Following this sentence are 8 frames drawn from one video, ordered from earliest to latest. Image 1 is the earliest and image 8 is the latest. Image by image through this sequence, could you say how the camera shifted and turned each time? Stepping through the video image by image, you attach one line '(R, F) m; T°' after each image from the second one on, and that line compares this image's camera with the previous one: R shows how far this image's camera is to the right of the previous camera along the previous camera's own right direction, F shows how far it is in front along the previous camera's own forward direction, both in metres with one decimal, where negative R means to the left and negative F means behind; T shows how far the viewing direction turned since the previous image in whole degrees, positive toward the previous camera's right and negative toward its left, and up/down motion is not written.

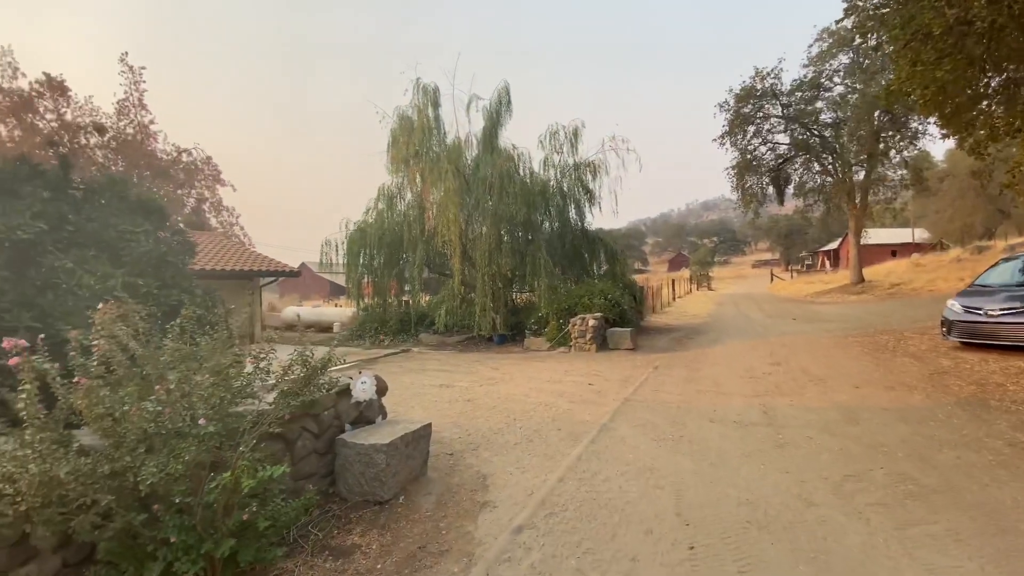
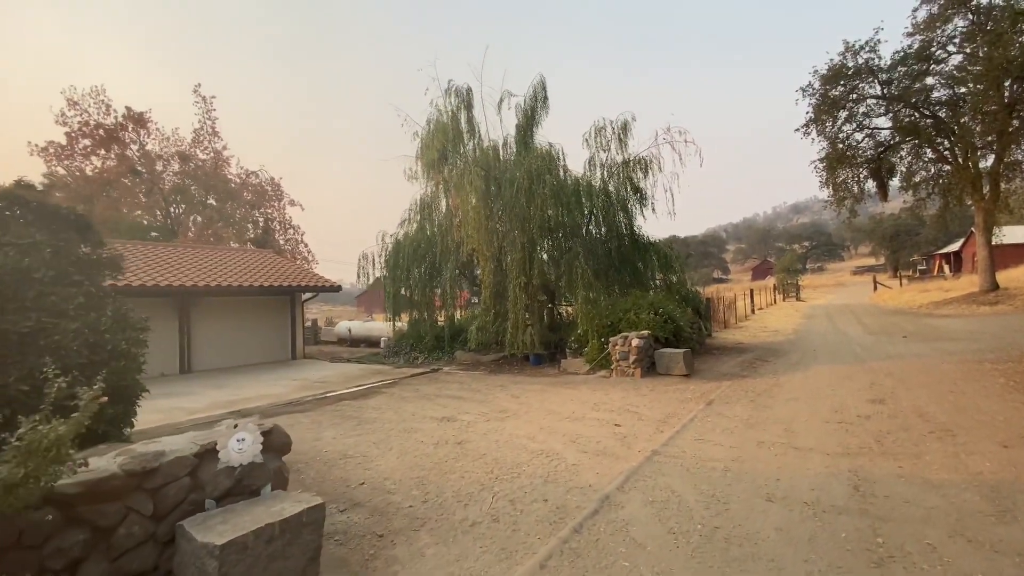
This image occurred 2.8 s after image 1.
(+1.1, +1.7) m; -9°
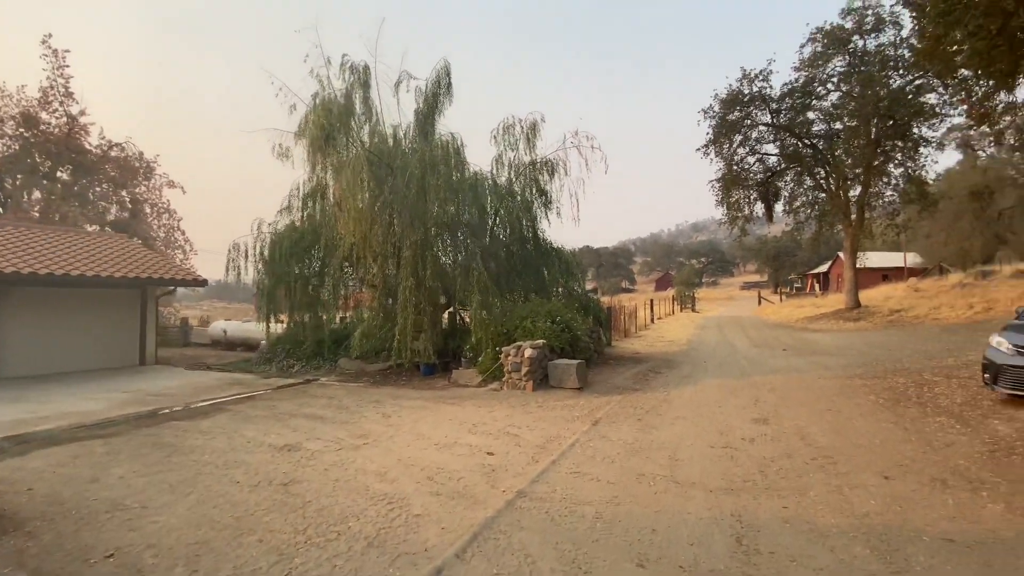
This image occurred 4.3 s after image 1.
(+0.8, +1.1) m; +10°
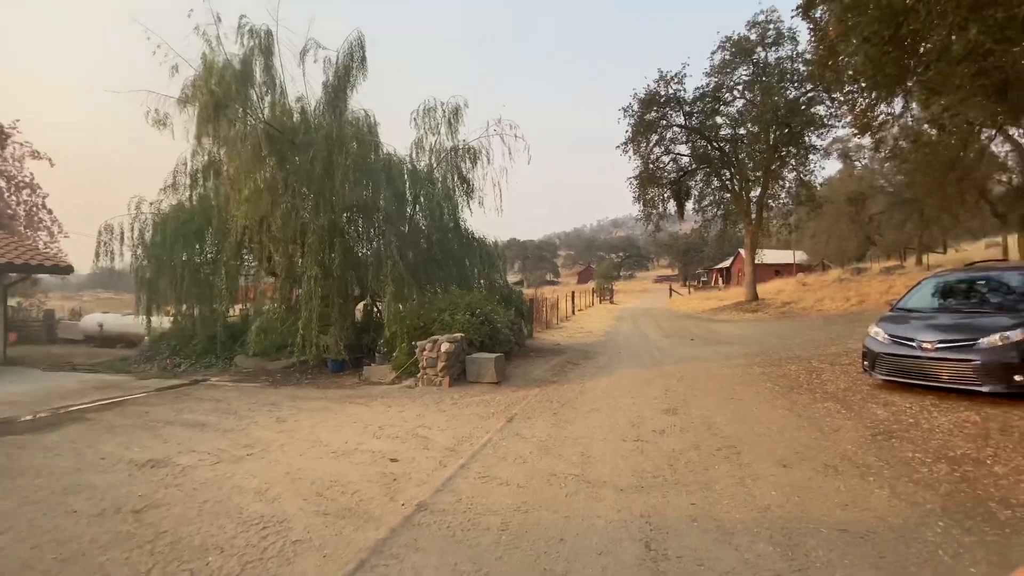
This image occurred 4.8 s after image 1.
(+0.2, +0.4) m; +9°
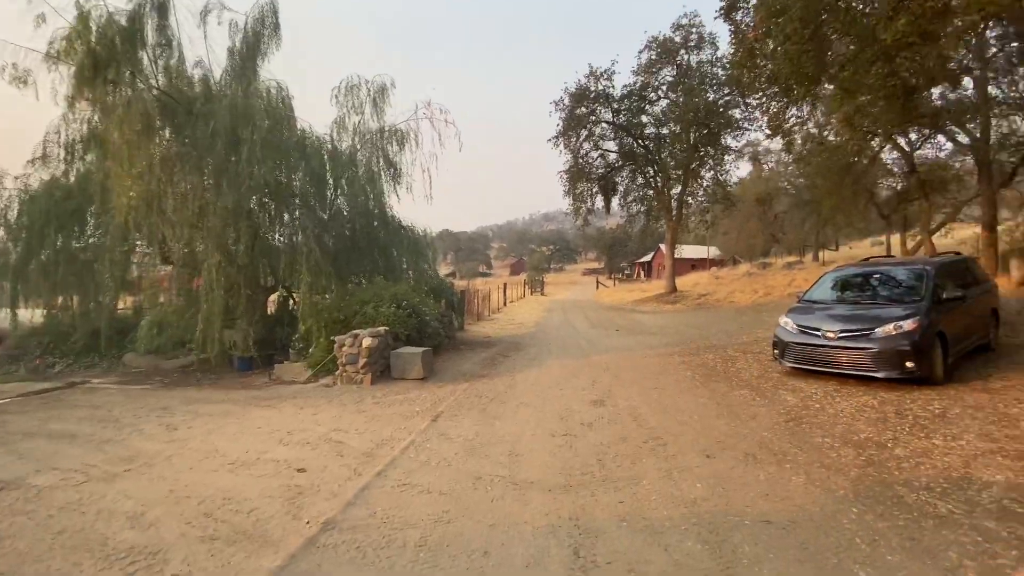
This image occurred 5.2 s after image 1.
(+0.1, +0.3) m; +8°
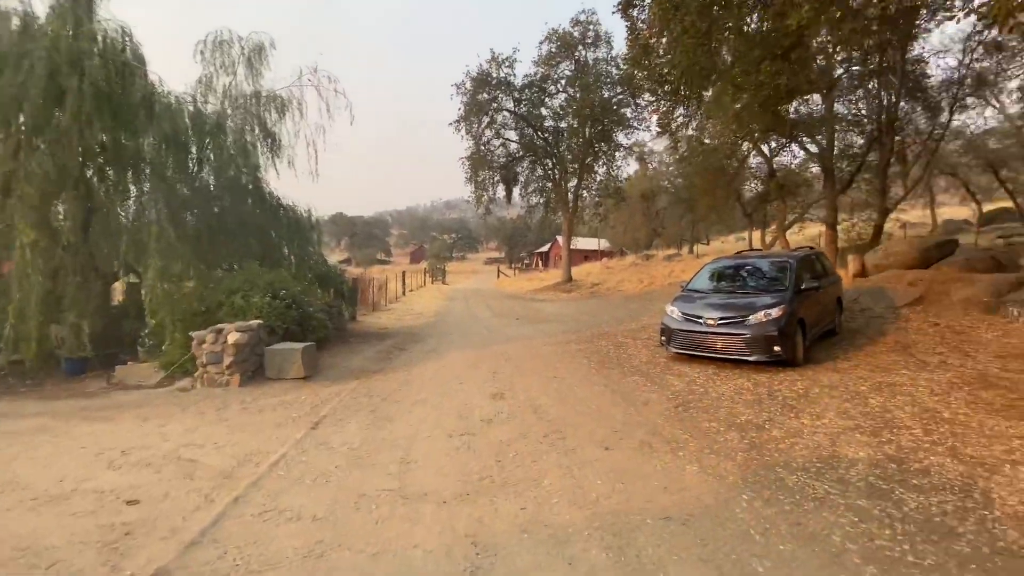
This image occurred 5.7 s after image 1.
(+0.1, +0.4) m; +12°
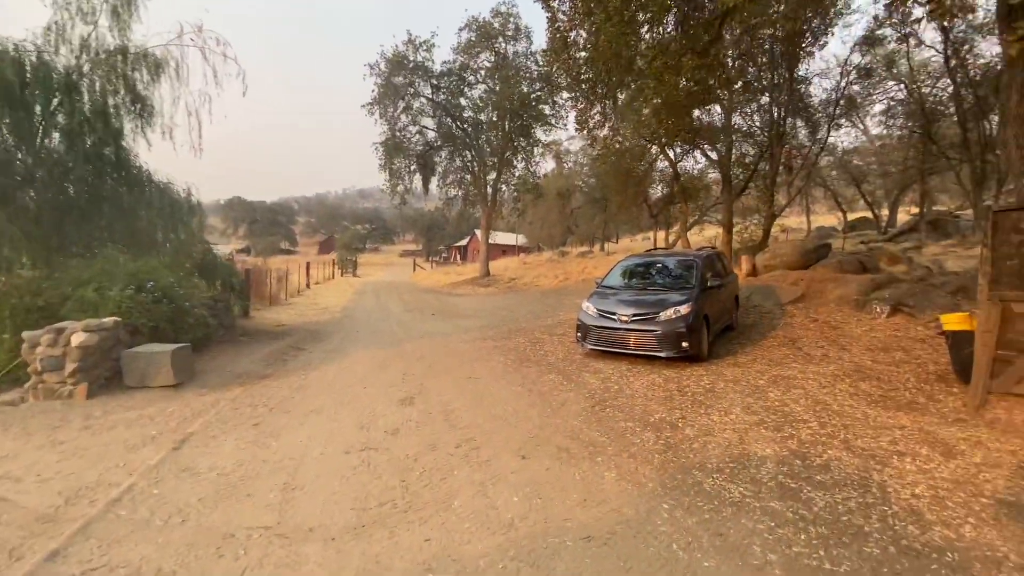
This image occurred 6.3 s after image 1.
(+0.1, +0.4) m; +10°
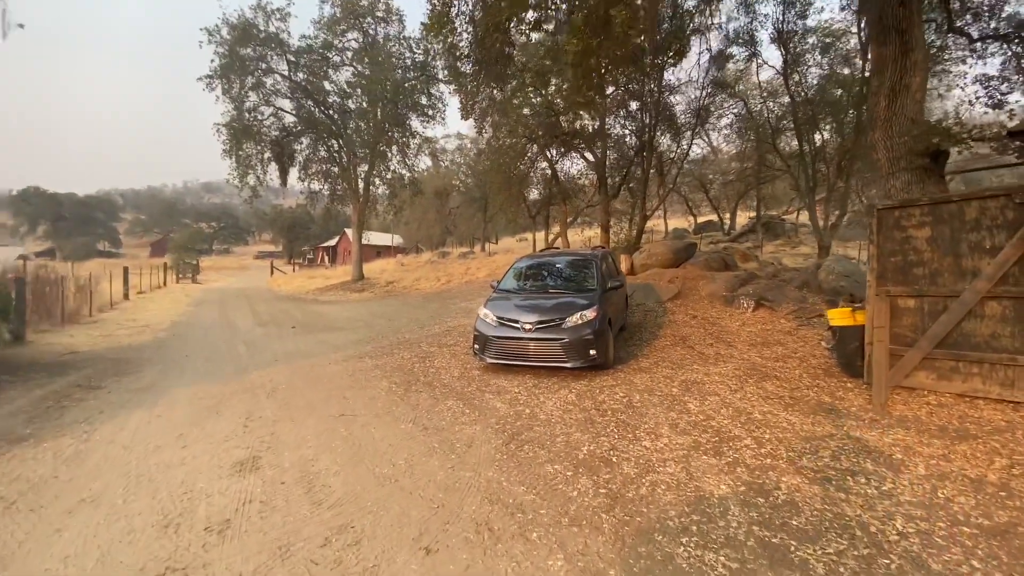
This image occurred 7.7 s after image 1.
(-0.1, +1.2) m; +15°
